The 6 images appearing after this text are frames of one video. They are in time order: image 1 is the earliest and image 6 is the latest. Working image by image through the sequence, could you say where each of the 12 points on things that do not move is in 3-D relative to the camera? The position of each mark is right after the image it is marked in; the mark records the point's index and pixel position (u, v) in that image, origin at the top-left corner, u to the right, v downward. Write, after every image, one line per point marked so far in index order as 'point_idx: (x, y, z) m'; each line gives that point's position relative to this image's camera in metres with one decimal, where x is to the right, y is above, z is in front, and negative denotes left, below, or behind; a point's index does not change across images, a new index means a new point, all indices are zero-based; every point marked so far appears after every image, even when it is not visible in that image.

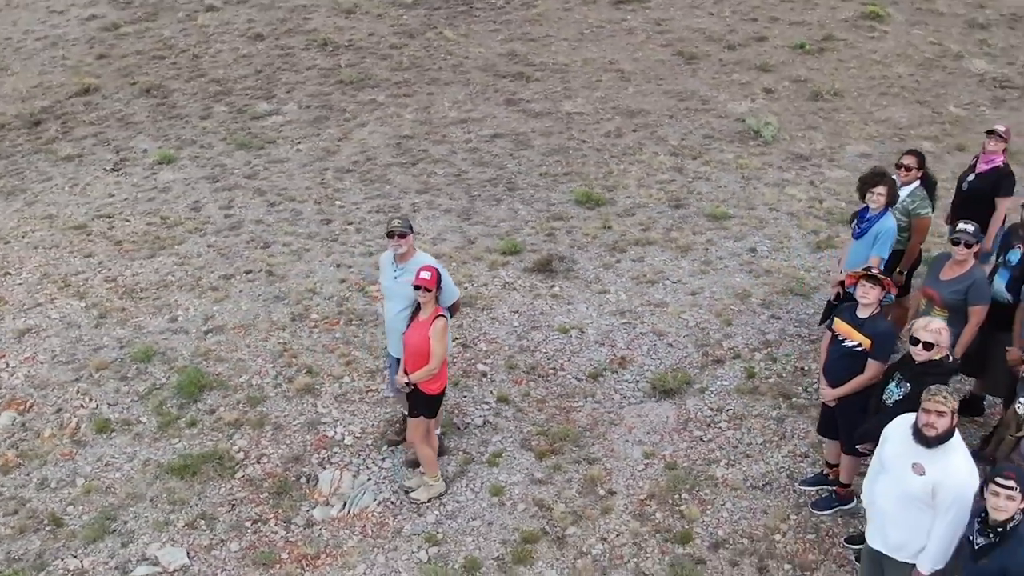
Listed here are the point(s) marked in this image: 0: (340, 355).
0: (-1.0, -0.4, +8.0) m
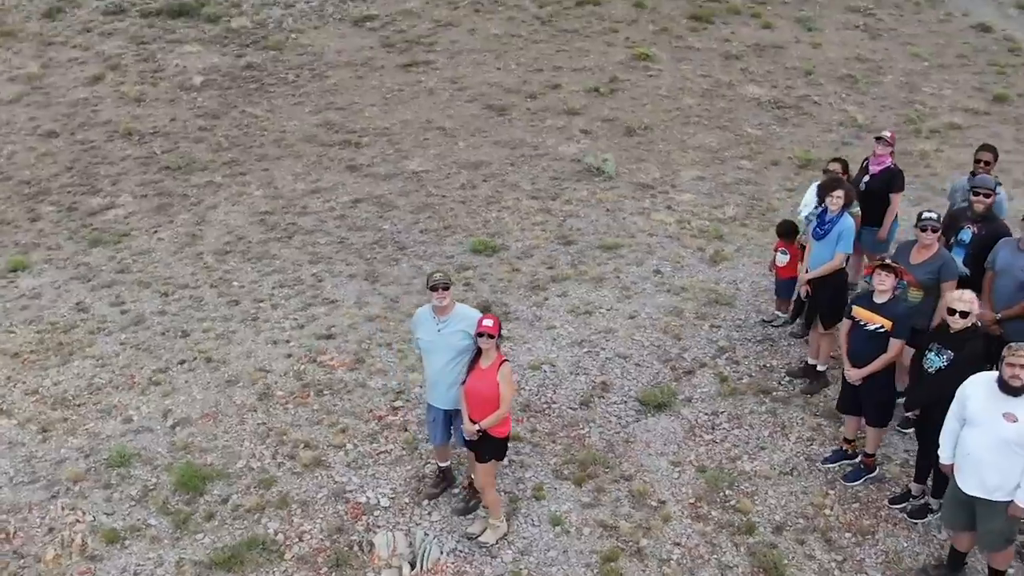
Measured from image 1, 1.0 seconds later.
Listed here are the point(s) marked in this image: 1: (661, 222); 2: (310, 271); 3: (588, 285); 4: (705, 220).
0: (-1.1, -0.8, +7.9) m
1: (+1.2, +0.5, +10.5) m
2: (-1.5, +0.1, +9.9) m
3: (+0.5, 0.0, +9.4) m
4: (+1.5, +0.5, +10.6) m
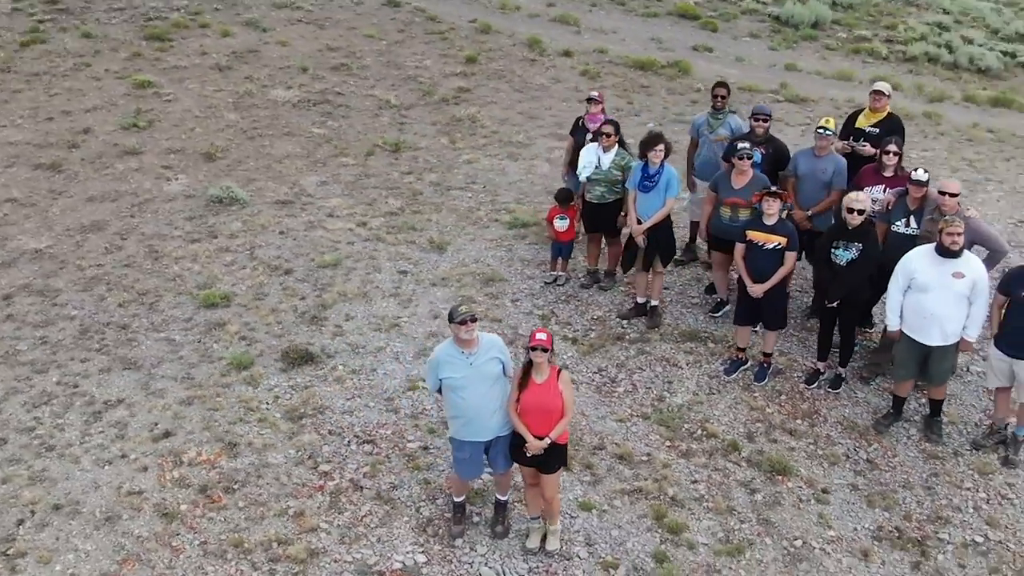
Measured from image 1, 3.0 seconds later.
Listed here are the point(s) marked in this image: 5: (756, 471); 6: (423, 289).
0: (-1.2, -1.2, +7.2) m
1: (-1.3, +0.5, +10.4) m
2: (-2.9, -0.6, +8.4) m
3: (-1.1, -0.1, +9.2) m
4: (-1.1, +0.6, +10.7) m
5: (+1.4, -1.0, +7.5) m
6: (-0.6, 0.0, +9.4) m
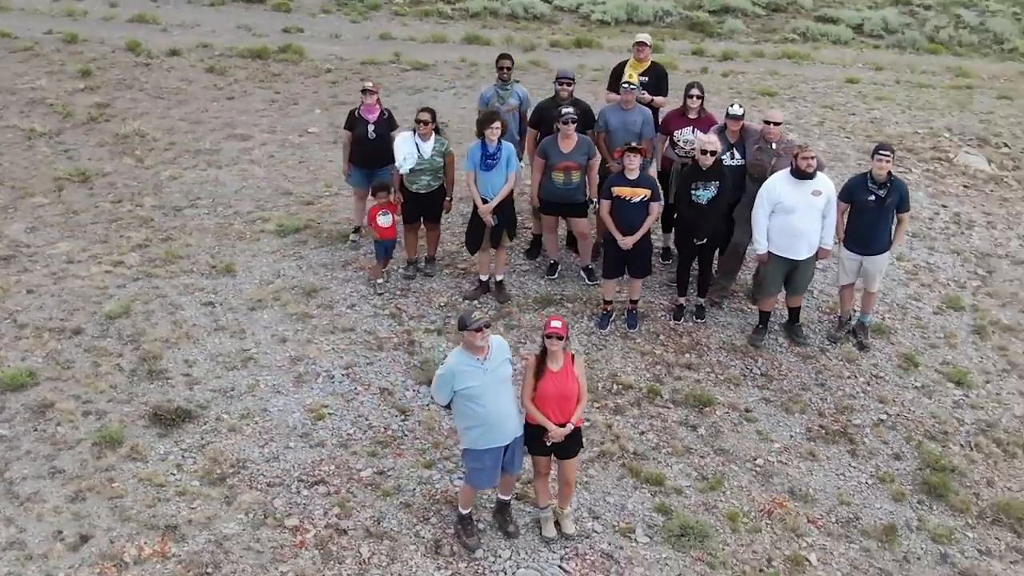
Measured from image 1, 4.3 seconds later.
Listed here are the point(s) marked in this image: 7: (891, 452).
0: (-1.1, -1.4, +6.5) m
1: (-2.9, +0.1, +9.3) m
2: (-3.3, -1.2, +6.9) m
3: (-2.0, -0.4, +8.4) m
4: (-2.8, +0.3, +9.7) m
5: (+1.0, -0.7, +7.9) m
6: (-1.8, -0.2, +8.7) m
7: (+2.3, -1.0, +7.9) m
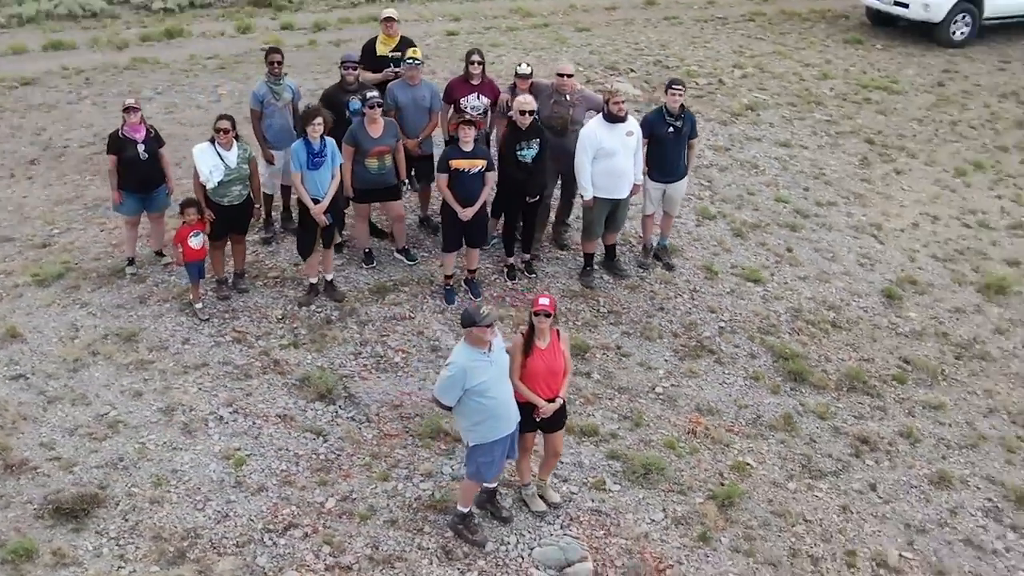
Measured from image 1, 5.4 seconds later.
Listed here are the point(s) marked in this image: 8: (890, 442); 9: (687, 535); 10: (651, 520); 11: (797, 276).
0: (-0.8, -1.6, +6.0) m
1: (-3.9, -0.5, +7.8) m
2: (-3.0, -1.8, +5.5) m
3: (-2.6, -0.8, +7.3) m
4: (-4.0, -0.4, +8.1) m
5: (+0.4, -0.4, +8.1) m
6: (-2.6, -0.5, +7.7) m
7: (+1.5, -0.4, +8.6) m
8: (+2.3, -0.9, +8.1) m
9: (+0.9, -1.3, +7.0) m
10: (+0.7, -1.2, +7.0) m
11: (+2.1, +0.1, +9.6) m
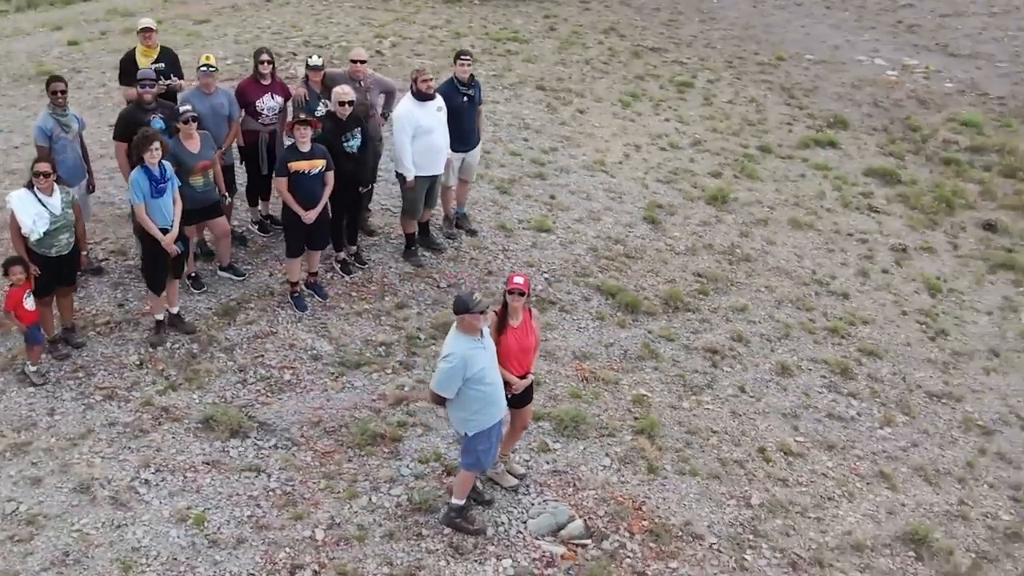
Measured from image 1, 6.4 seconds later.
0: (-0.5, -1.6, +5.8) m
1: (-4.1, -1.3, +6.2) m
2: (-2.1, -2.3, +4.6) m
3: (-2.7, -1.2, +6.3) m
4: (-4.3, -1.1, +6.5) m
5: (-0.4, -0.3, +8.1) m
6: (-2.9, -1.0, +6.7) m
7: (+0.5, -0.1, +9.0) m
8: (+1.5, -0.4, +8.9) m
9: (+0.7, -1.0, +7.4) m
10: (+0.5, -1.0, +7.3) m
11: (+0.5, +0.5, +10.1) m
